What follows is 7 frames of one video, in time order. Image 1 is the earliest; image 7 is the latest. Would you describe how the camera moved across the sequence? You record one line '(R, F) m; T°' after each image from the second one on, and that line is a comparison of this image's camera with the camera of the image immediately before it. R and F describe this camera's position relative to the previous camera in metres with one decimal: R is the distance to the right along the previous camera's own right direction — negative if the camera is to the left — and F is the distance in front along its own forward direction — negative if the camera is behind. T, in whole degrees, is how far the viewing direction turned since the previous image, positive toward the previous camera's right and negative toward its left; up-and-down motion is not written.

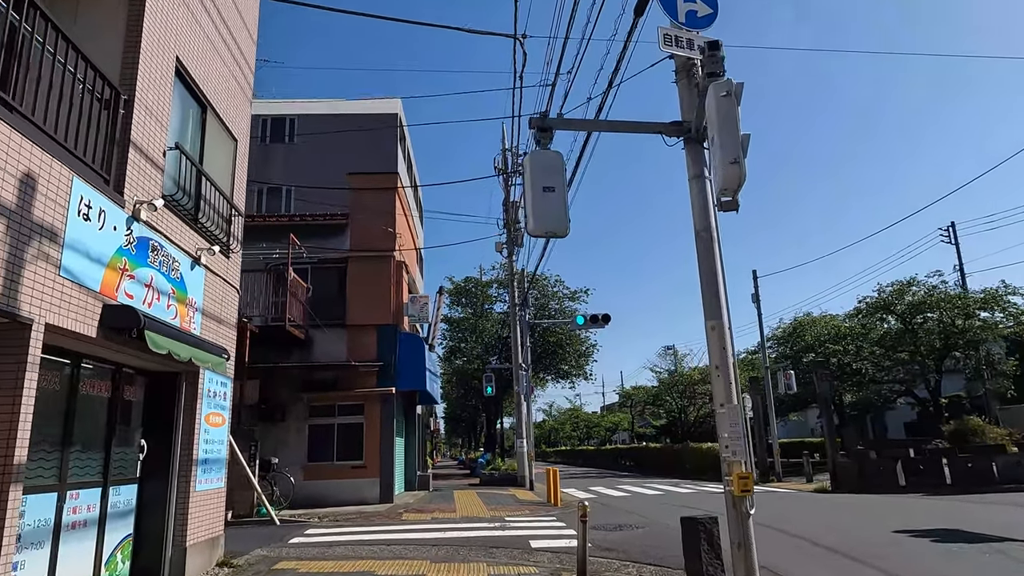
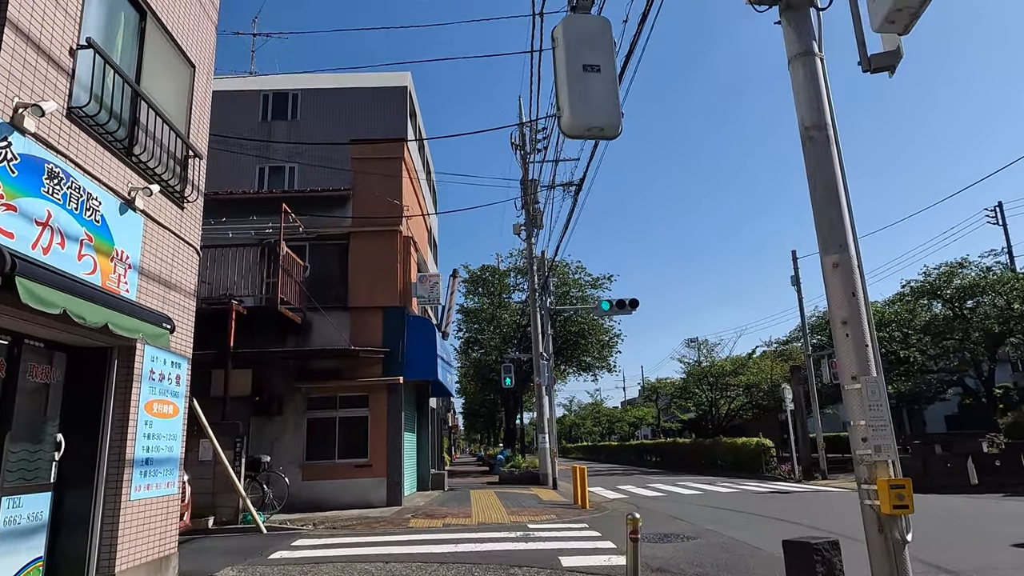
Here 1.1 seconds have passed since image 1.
(-0.1, +1.8) m; -2°
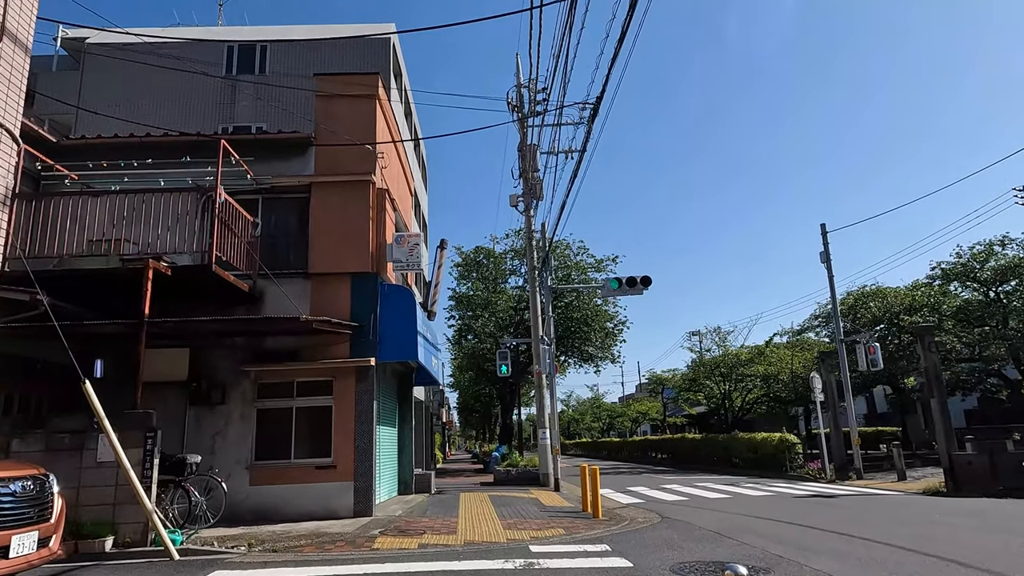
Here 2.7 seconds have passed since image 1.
(0.0, +2.7) m; 0°
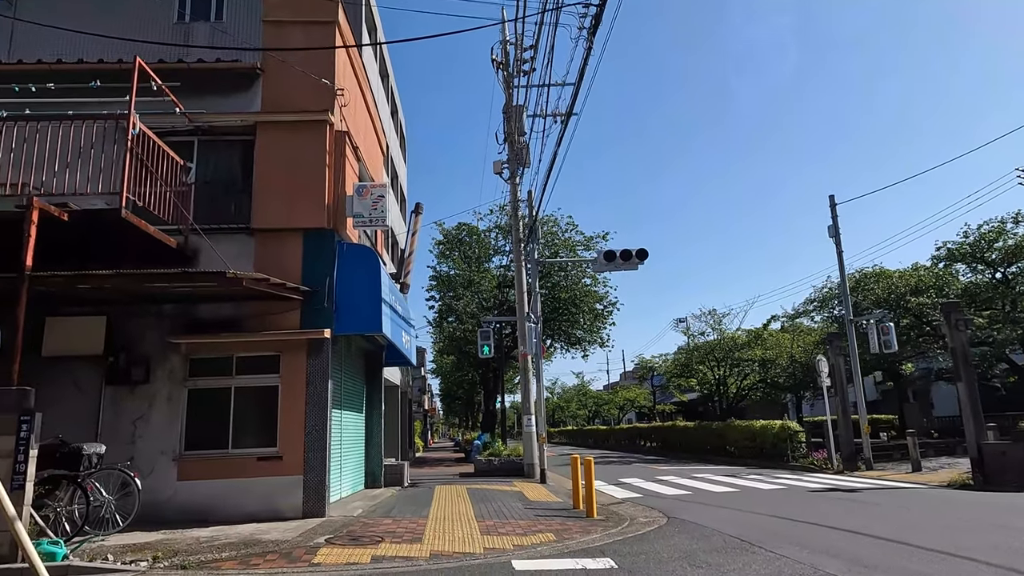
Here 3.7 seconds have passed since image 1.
(+0.1, +1.9) m; +1°
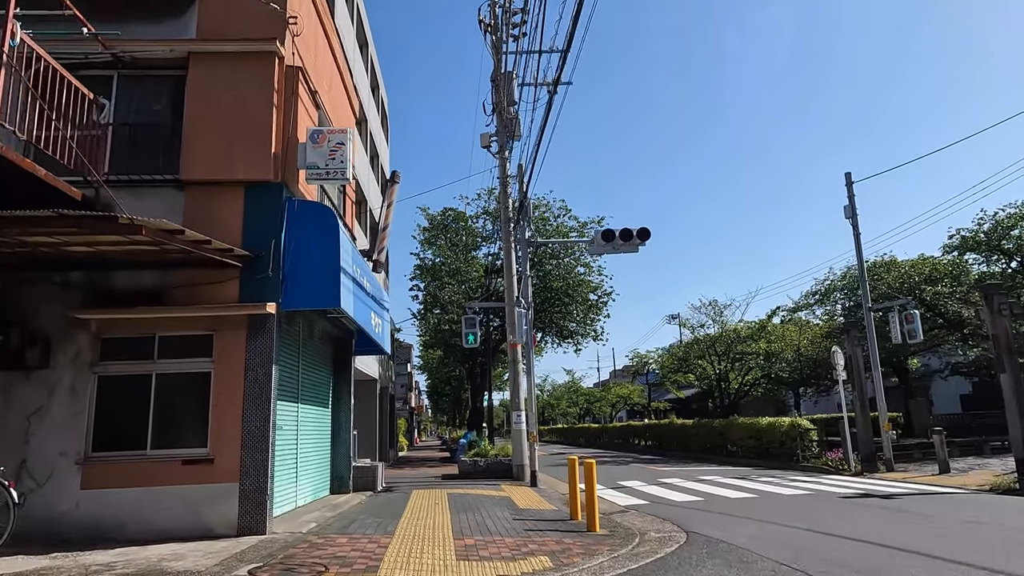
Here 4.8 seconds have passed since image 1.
(0.0, +1.8) m; +1°
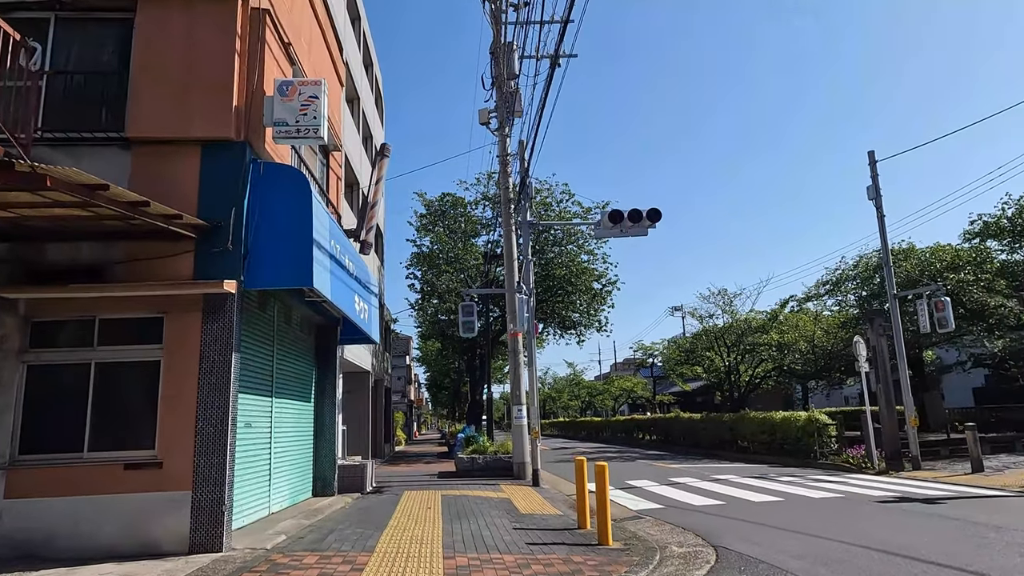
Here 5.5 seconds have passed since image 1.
(0.0, +1.2) m; 0°
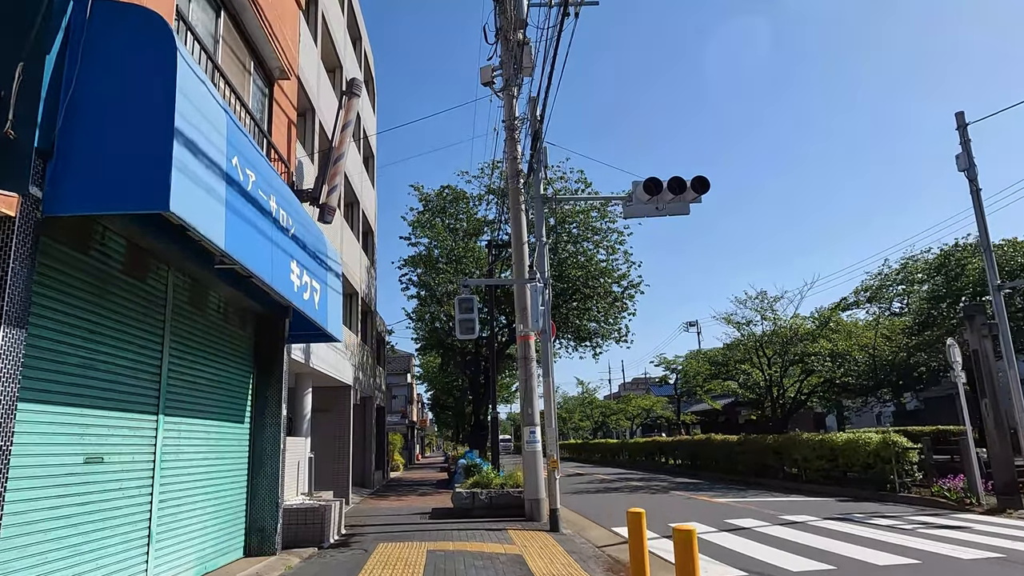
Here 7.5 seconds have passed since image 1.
(-0.1, +3.4) m; -1°
